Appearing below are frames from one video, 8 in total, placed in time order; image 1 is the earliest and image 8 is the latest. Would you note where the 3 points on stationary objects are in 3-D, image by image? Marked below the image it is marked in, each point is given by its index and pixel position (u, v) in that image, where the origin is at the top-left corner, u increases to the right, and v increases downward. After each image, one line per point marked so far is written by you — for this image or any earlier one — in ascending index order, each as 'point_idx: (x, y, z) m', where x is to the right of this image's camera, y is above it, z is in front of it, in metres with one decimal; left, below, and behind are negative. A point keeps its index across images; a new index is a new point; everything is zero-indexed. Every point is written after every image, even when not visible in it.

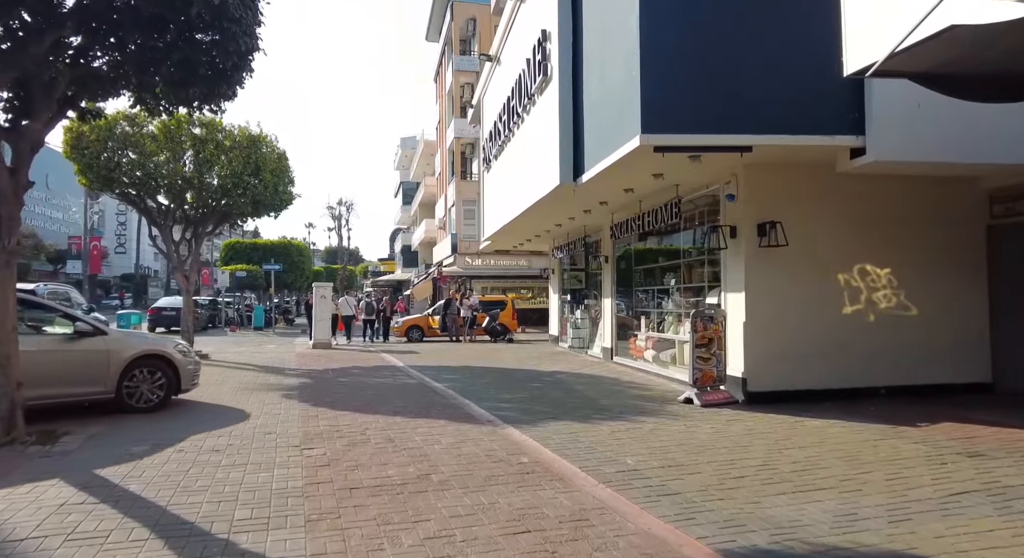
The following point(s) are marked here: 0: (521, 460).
0: (+0.1, -1.7, +6.2) m
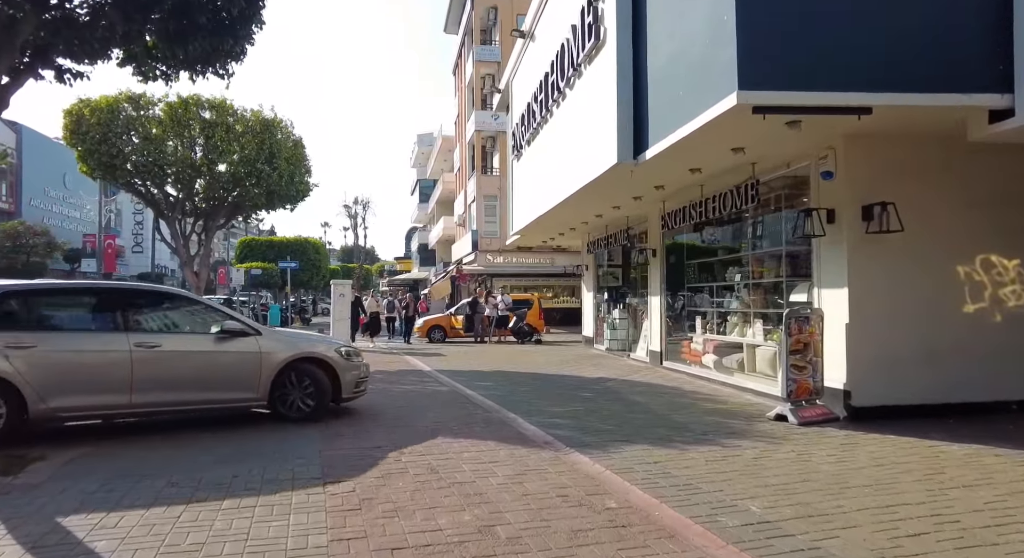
0: (+0.7, -1.6, +4.7) m
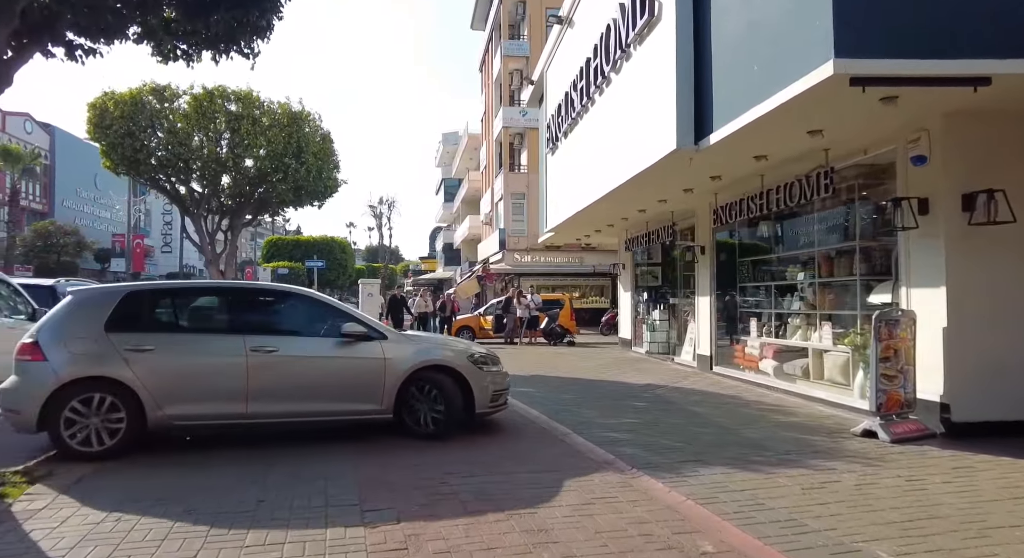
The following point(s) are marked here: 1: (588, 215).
0: (+1.1, -1.6, +3.9) m
1: (+1.8, +1.5, +15.4) m
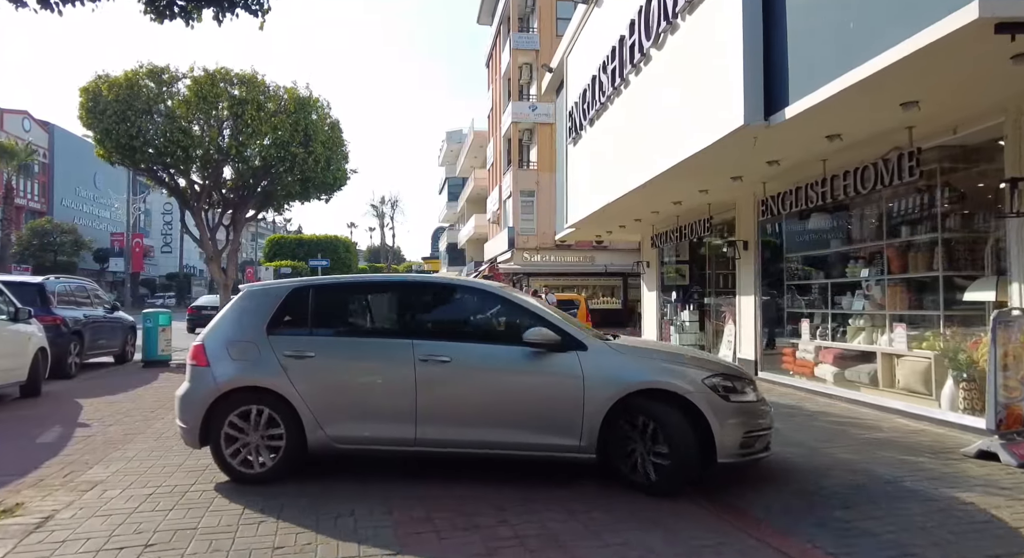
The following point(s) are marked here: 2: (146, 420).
0: (+1.6, -1.5, +2.9) m
1: (+2.3, +1.6, +14.4) m
2: (-4.6, -1.8, +8.1) m
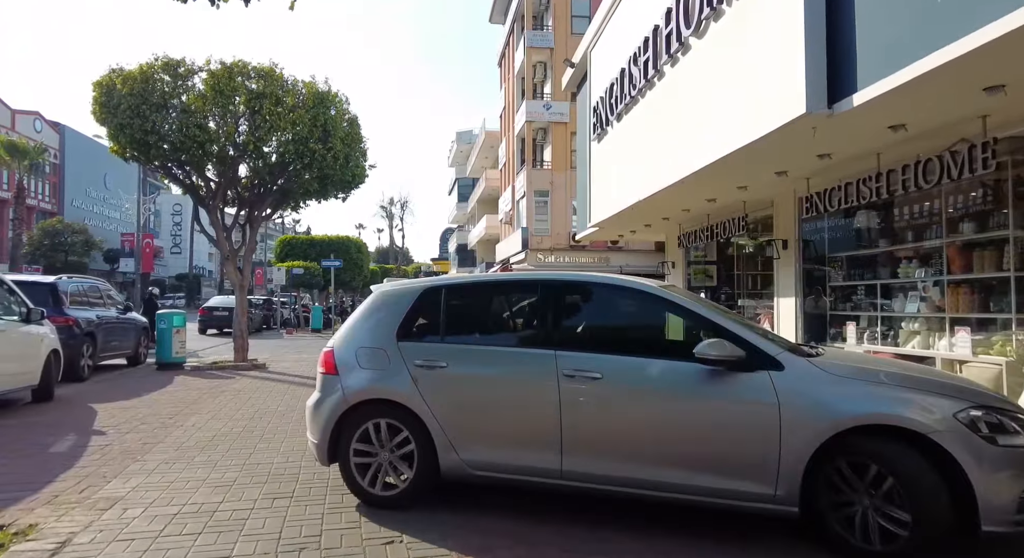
0: (+2.0, -1.5, +2.4) m
1: (+2.8, +1.5, +13.9) m
2: (-4.1, -1.8, +7.7) m
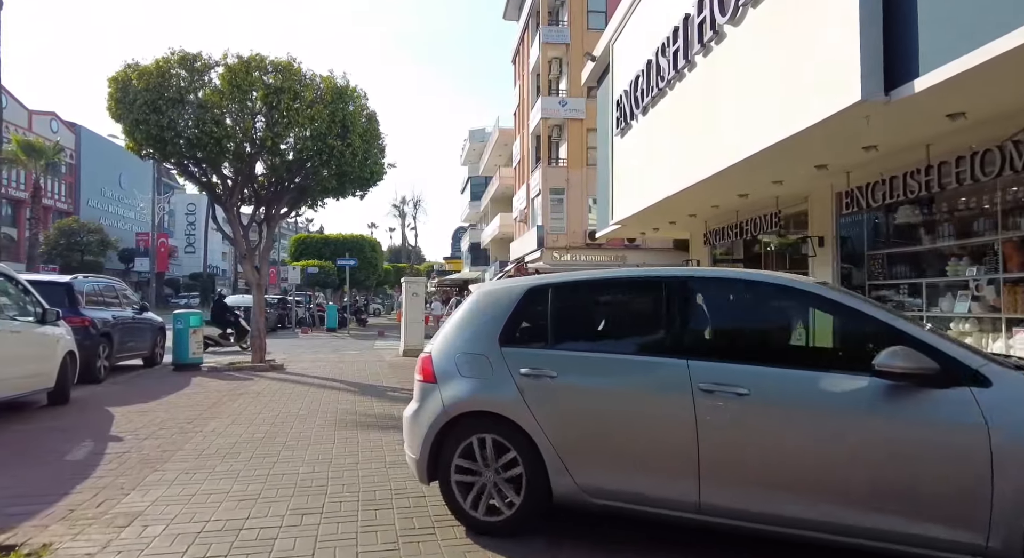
0: (+2.3, -1.5, +2.0) m
1: (+3.3, +1.6, +13.5) m
2: (-3.7, -1.7, +7.4) m
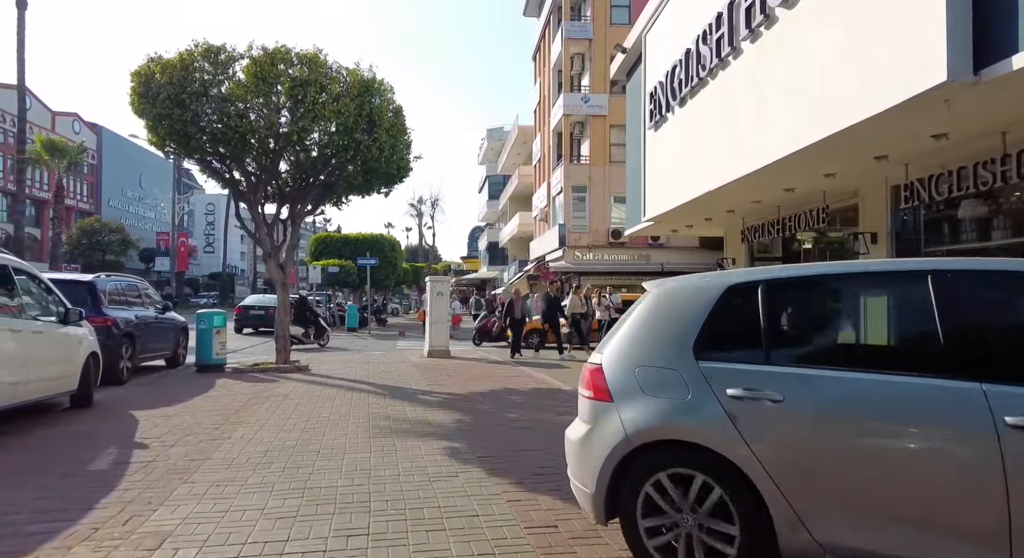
0: (+2.7, -1.5, +1.5) m
1: (+3.9, +1.6, +13.0) m
2: (-3.3, -1.7, +7.0) m
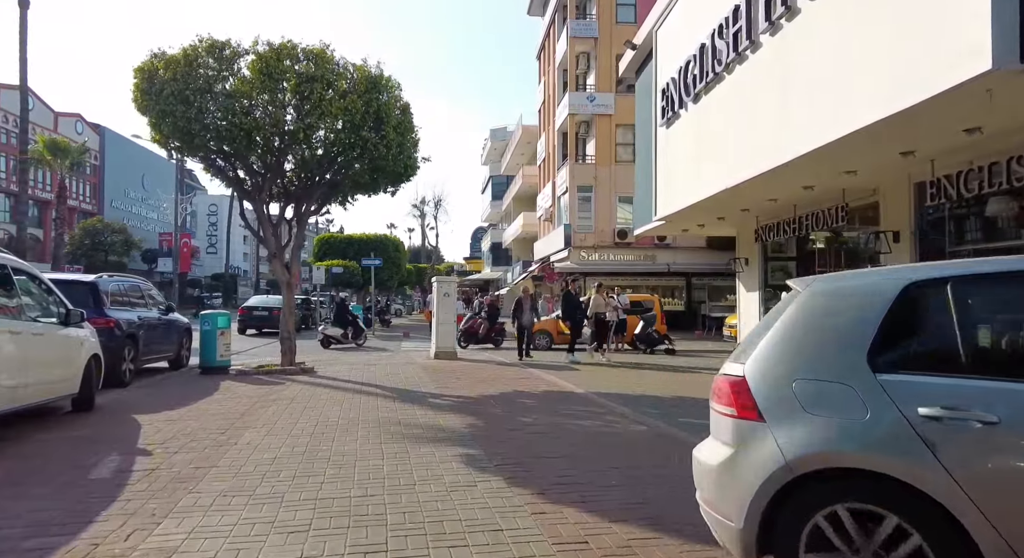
0: (+2.8, -1.5, +1.2) m
1: (+4.1, +1.6, +12.7) m
2: (-3.1, -1.7, +6.8) m
